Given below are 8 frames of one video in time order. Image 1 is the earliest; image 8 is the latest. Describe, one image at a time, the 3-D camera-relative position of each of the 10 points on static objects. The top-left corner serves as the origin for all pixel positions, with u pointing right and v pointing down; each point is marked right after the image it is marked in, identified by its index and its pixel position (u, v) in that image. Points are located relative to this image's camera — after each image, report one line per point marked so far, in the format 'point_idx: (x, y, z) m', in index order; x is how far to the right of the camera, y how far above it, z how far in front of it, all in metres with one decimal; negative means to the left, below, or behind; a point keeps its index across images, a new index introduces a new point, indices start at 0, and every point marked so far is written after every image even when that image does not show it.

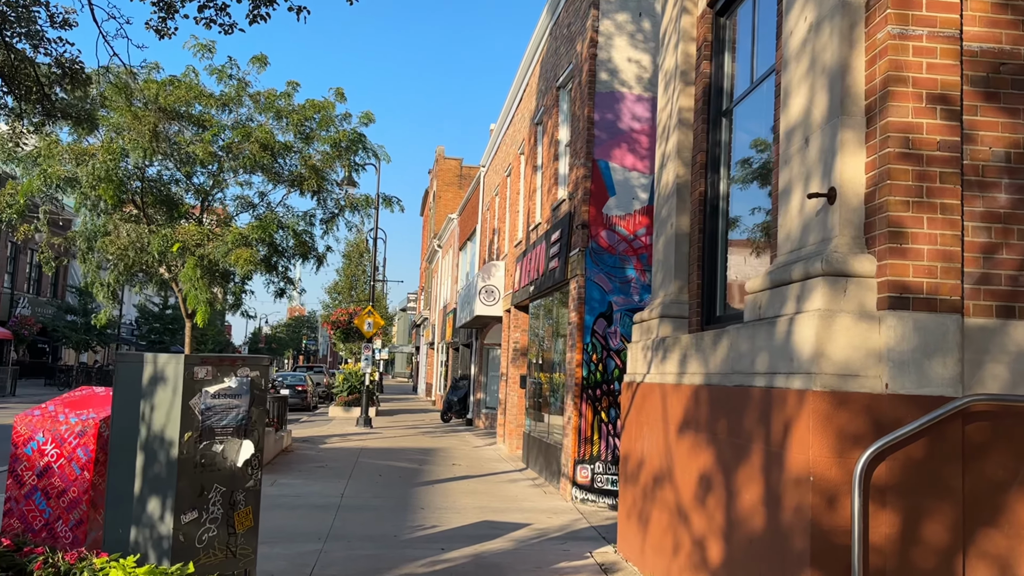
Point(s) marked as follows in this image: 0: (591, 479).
0: (+1.0, -2.4, +10.9) m
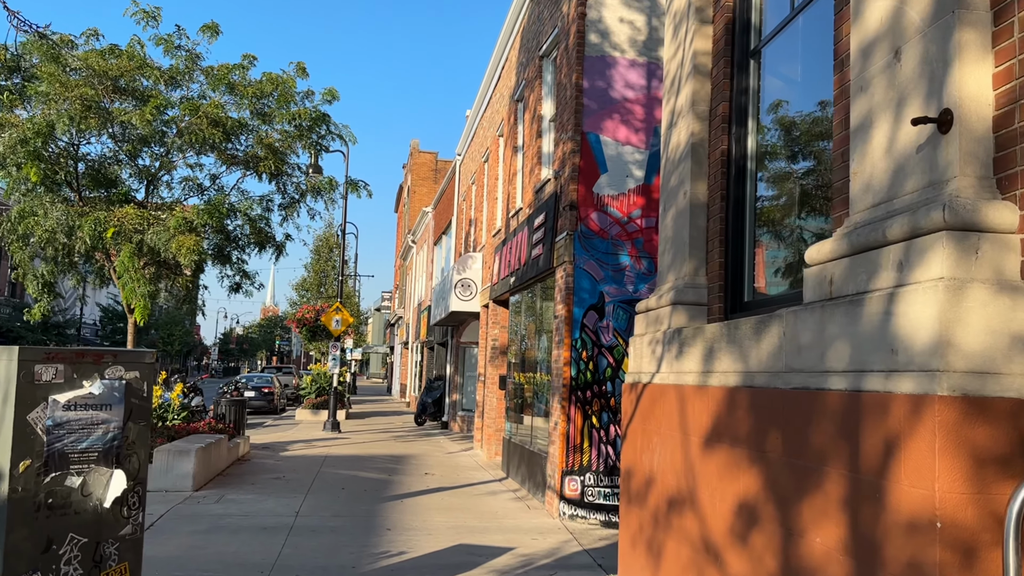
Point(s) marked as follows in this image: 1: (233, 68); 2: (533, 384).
0: (+0.8, -2.3, +9.6) m
1: (-4.6, +3.6, +14.1) m
2: (+0.3, -1.3, +11.9) m
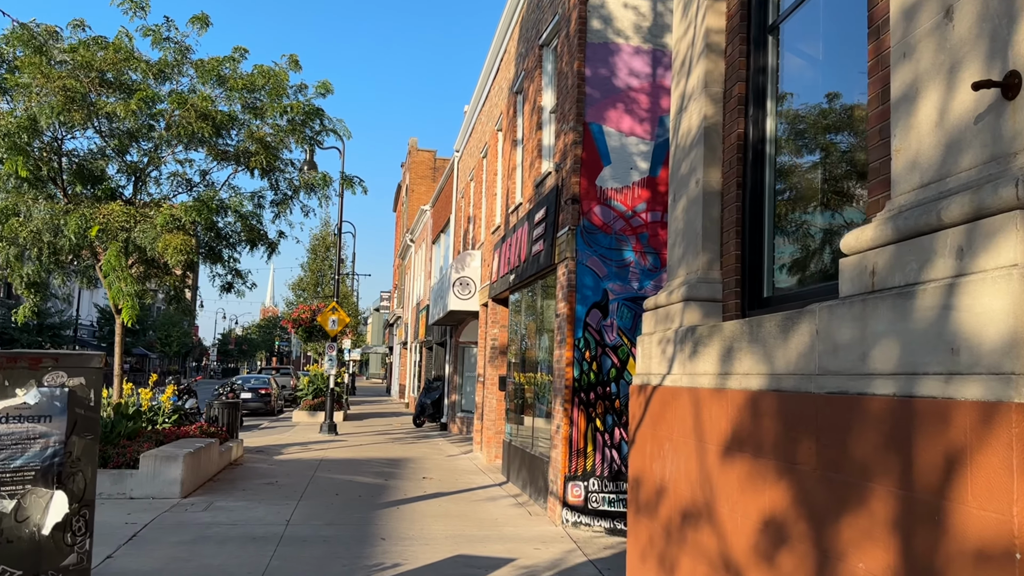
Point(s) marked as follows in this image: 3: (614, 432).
0: (+0.8, -2.3, +9.2) m
1: (-4.6, +3.6, +13.6) m
2: (+0.3, -1.3, +11.5) m
3: (+1.1, -1.6, +9.4) m
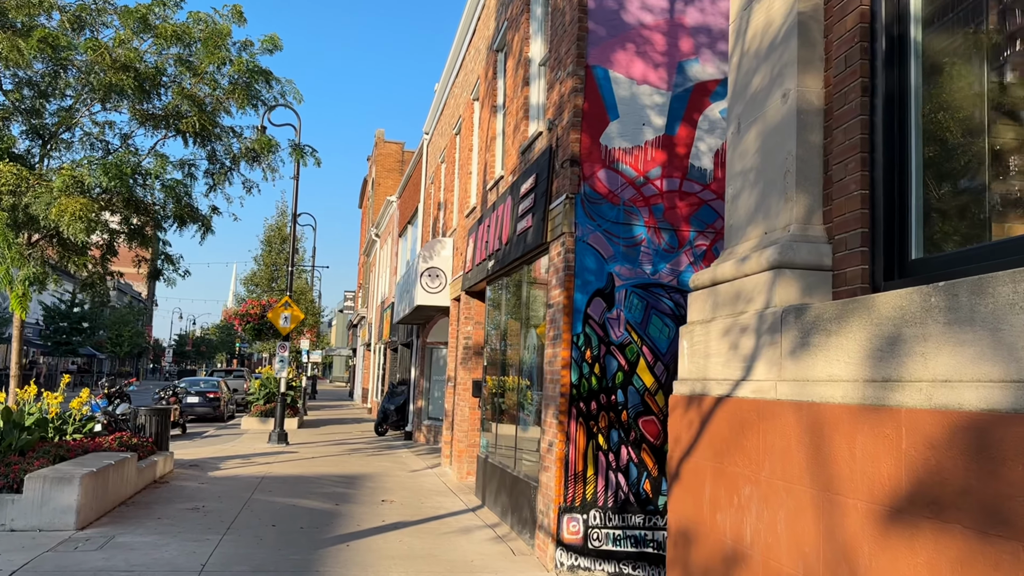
0: (+0.6, -2.1, +7.3) m
1: (-4.9, +3.8, +11.6) m
2: (+0.1, -1.2, +9.6) m
3: (+0.9, -1.4, +7.5) m
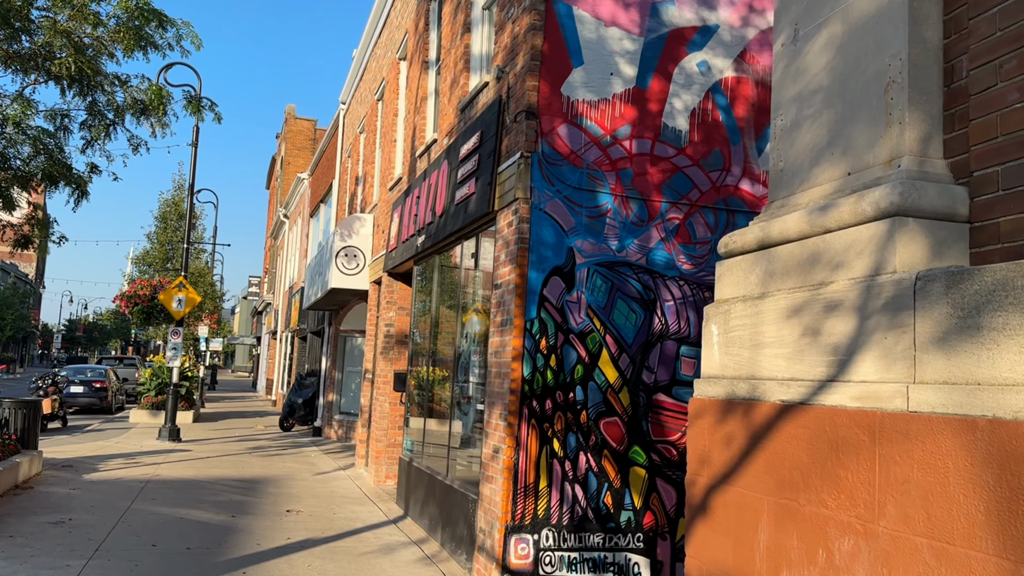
0: (+0.2, -1.9, +6.1) m
1: (-5.6, +4.1, +9.7) m
2: (-0.6, -1.0, +8.3) m
3: (+0.5, -1.3, +6.3) m
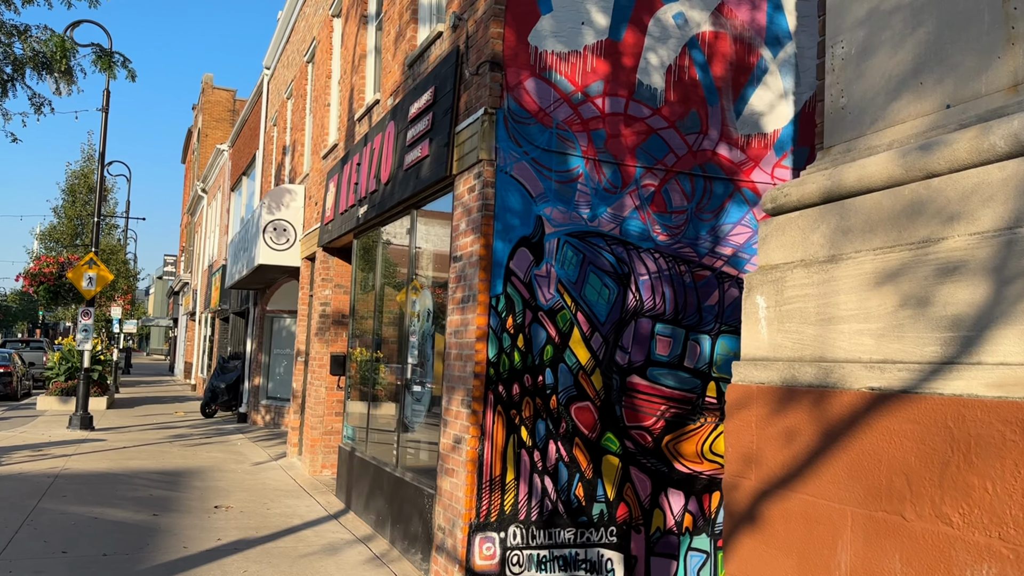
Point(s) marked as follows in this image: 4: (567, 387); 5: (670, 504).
0: (-0.1, -1.8, +5.5) m
1: (-6.1, +4.4, +8.5) m
2: (-1.0, -0.7, +7.7) m
3: (+0.2, -1.1, +5.7) m
4: (+0.4, -0.7, +5.8) m
5: (+1.1, -1.5, +6.1) m
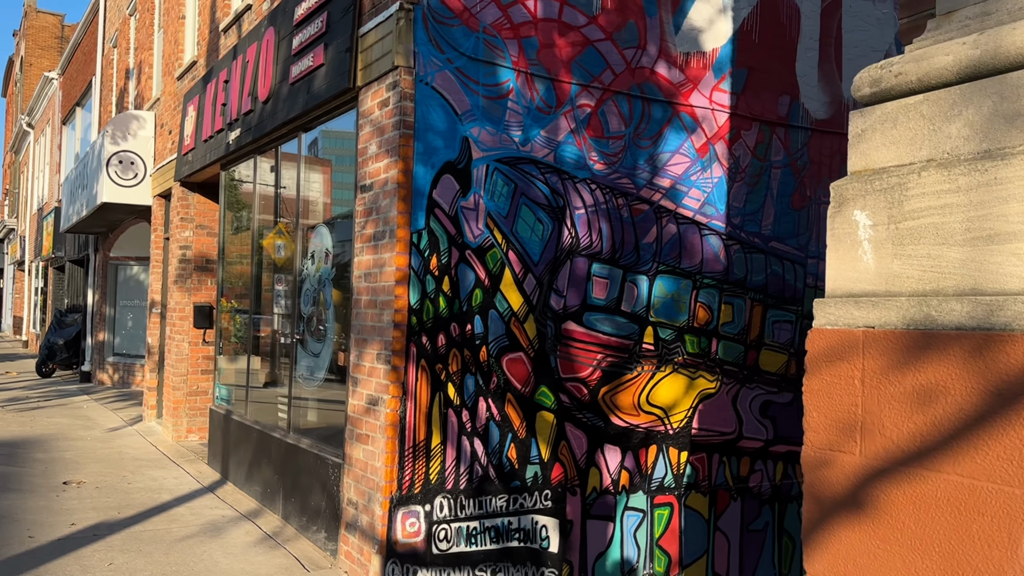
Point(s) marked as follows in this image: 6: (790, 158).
0: (-0.5, -1.4, +4.8) m
1: (-7.0, +4.8, +6.3) m
2: (-1.8, -0.2, +6.6) m
3: (-0.2, -0.7, +5.0) m
4: (-0.1, -0.3, +5.0) m
5: (+0.6, -1.1, +5.5) m
6: (+2.1, +1.0, +6.4) m
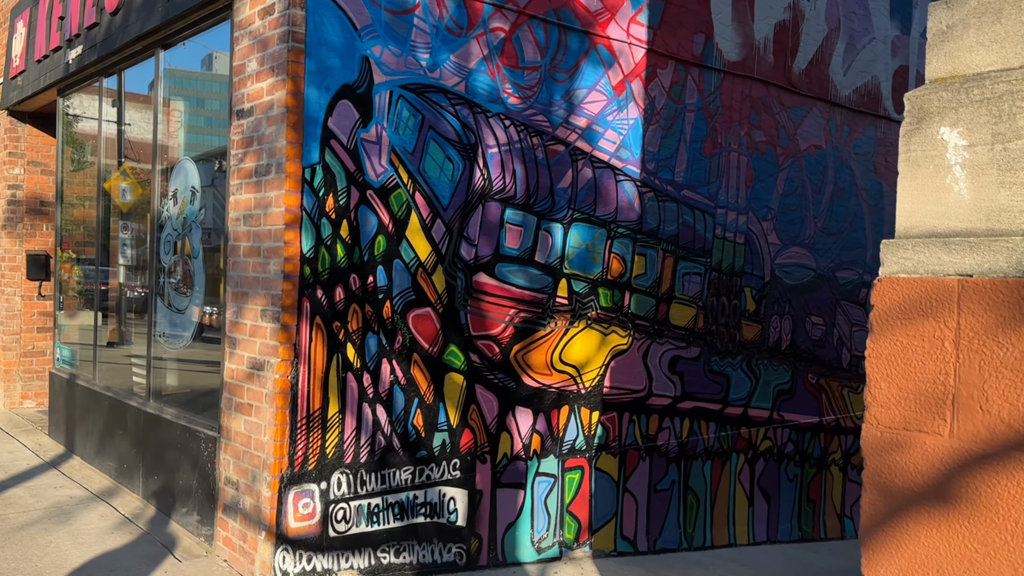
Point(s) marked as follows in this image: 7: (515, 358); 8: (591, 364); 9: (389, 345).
0: (-0.9, -1.1, +4.2) m
1: (-7.5, +5.2, +4.3) m
2: (-2.5, +0.1, +5.7) m
3: (-0.7, -0.4, +4.4) m
4: (-0.6, 0.0, +4.4) m
5: (0.0, -0.8, +5.1) m
6: (+1.4, +1.3, +6.1) m
7: (0.0, -0.4, +5.0) m
8: (+0.5, -0.5, +5.5) m
9: (-0.6, -0.3, +4.4) m
